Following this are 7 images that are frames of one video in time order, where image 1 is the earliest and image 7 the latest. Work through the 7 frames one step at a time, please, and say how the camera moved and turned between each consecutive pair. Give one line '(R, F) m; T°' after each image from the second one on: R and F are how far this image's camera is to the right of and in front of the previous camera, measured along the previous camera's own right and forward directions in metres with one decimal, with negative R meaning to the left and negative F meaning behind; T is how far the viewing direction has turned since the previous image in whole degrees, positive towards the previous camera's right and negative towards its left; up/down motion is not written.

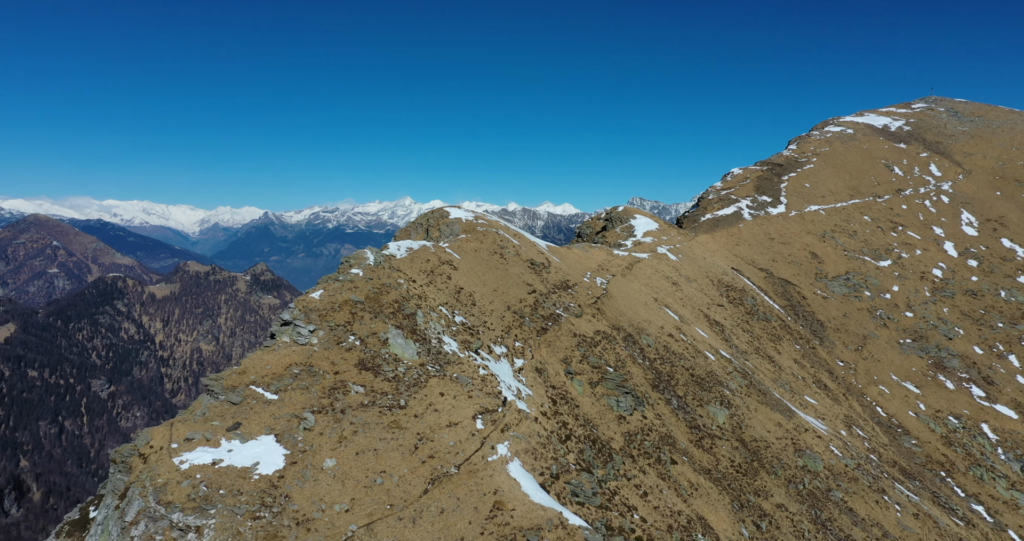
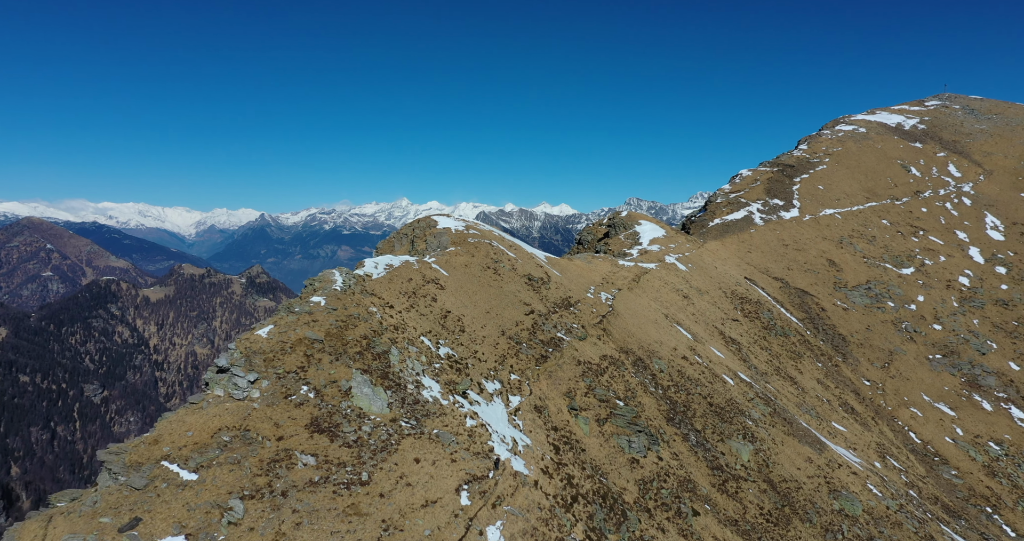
(+0.3, +9.8) m; 0°
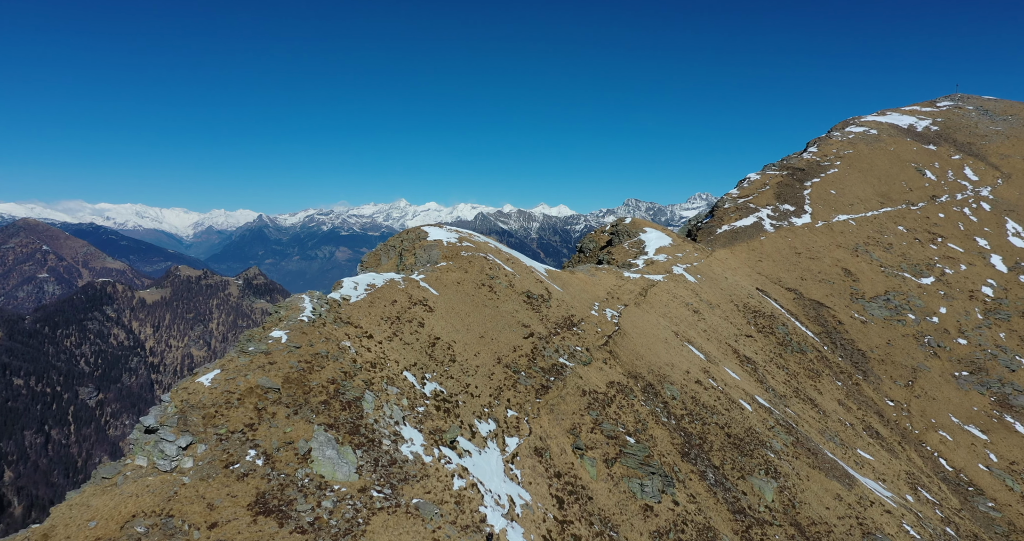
(+0.2, +7.4) m; 0°
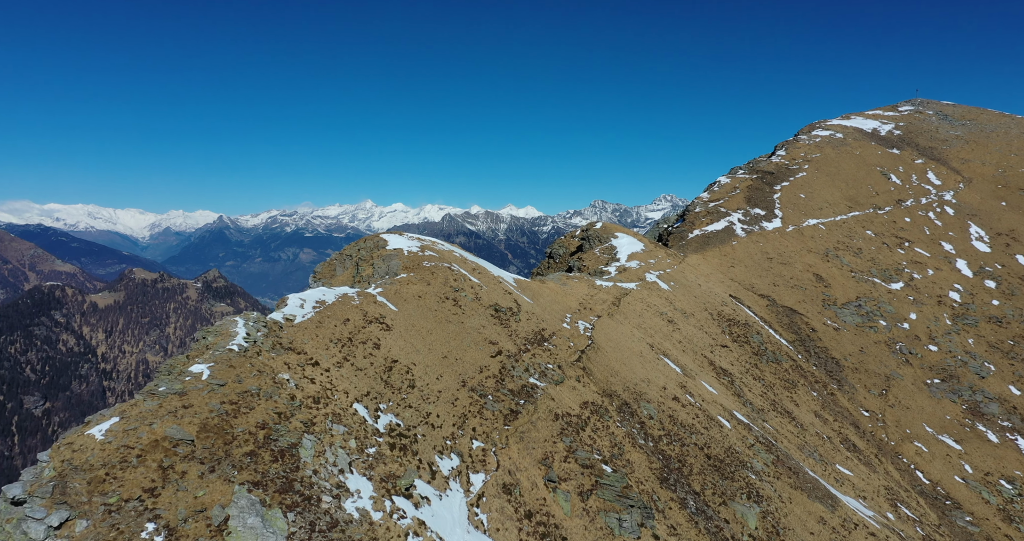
(+0.1, +5.1) m; +3°
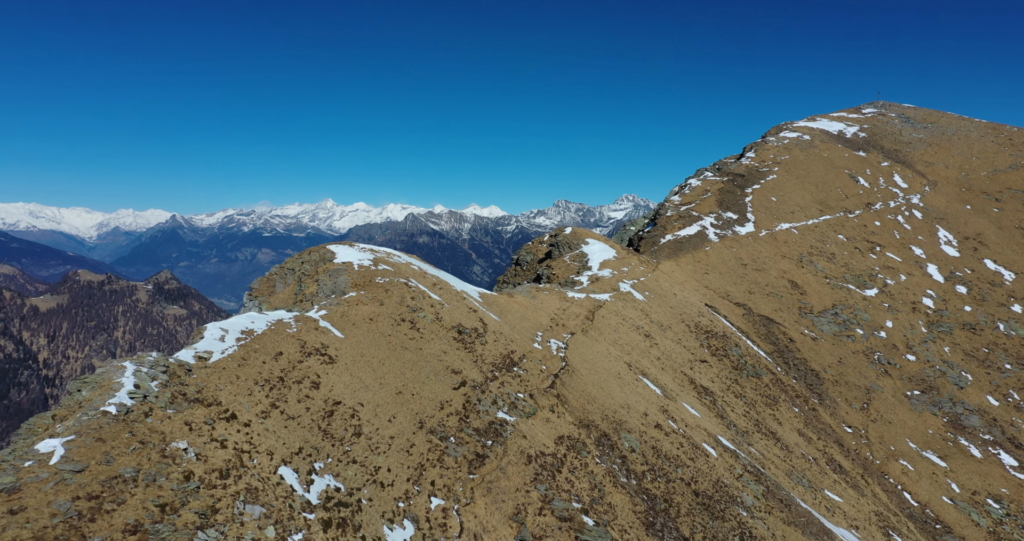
(-0.1, +7.7) m; +3°
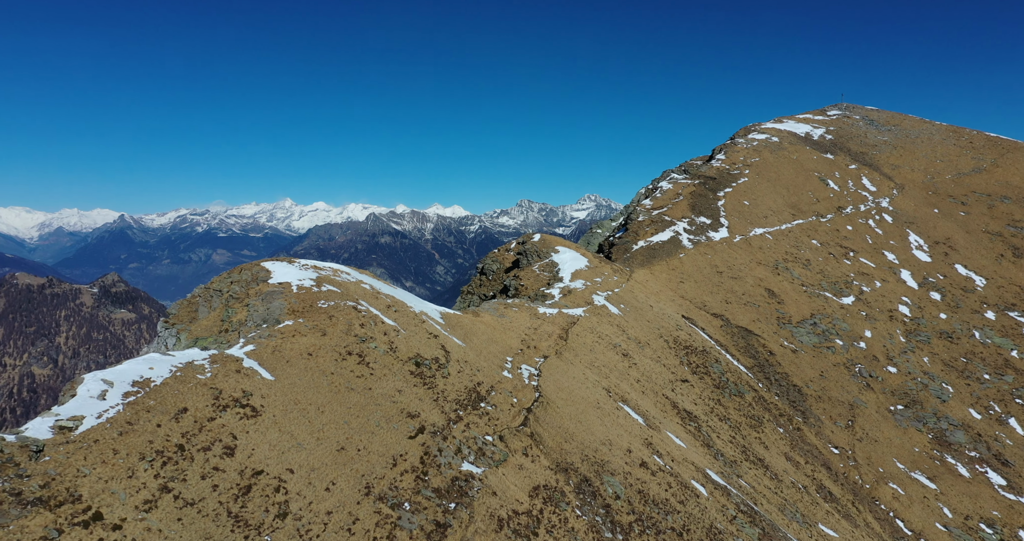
(-0.2, +8.3) m; +3°
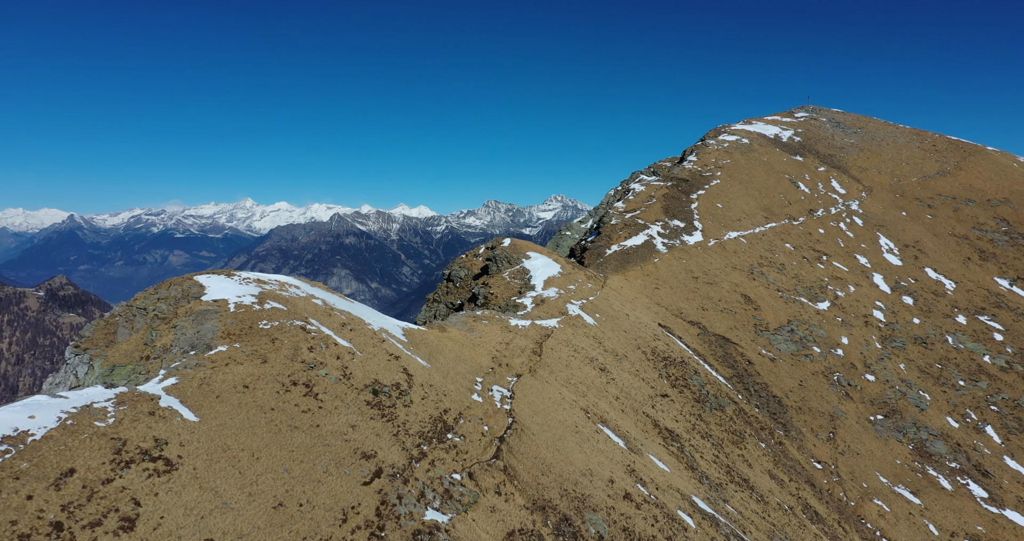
(-0.3, +5.9) m; +3°
